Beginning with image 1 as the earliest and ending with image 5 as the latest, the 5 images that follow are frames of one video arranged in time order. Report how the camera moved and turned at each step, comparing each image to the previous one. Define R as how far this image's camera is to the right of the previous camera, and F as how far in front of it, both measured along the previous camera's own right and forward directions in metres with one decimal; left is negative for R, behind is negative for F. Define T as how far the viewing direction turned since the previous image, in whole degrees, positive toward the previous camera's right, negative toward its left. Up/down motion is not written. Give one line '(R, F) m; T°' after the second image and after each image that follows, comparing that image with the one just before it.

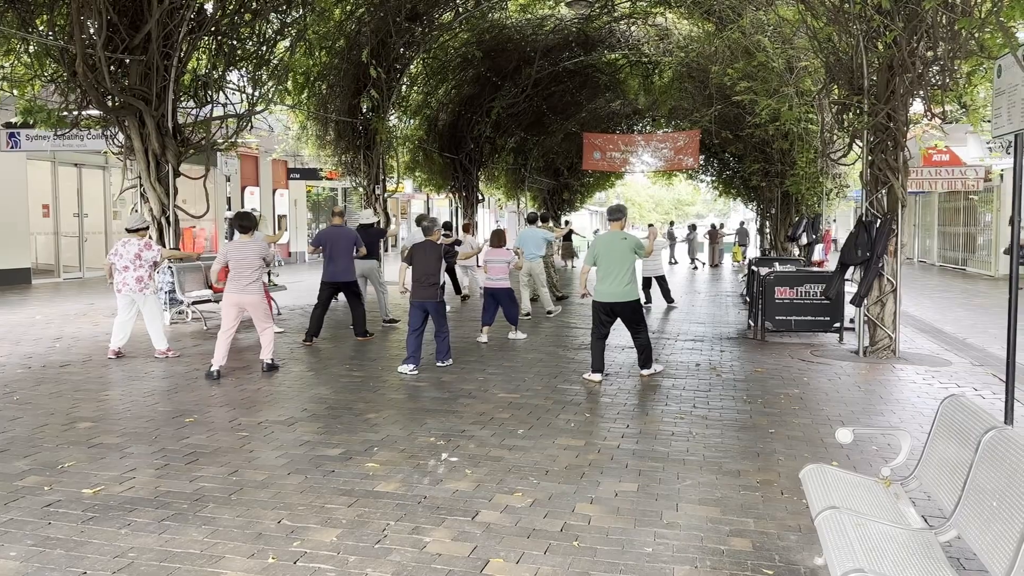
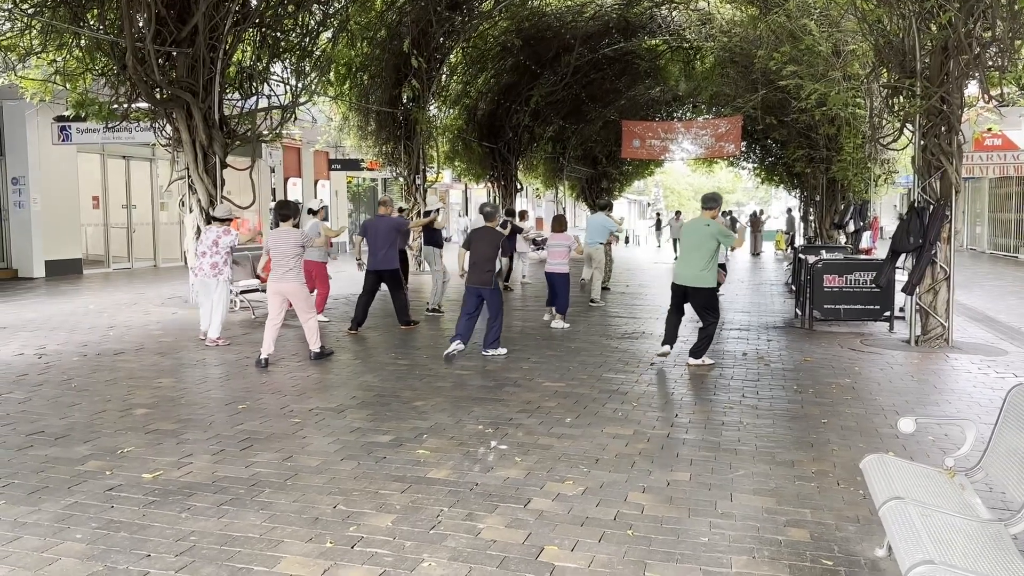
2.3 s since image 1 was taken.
(-0.1, 0.0) m; -3°
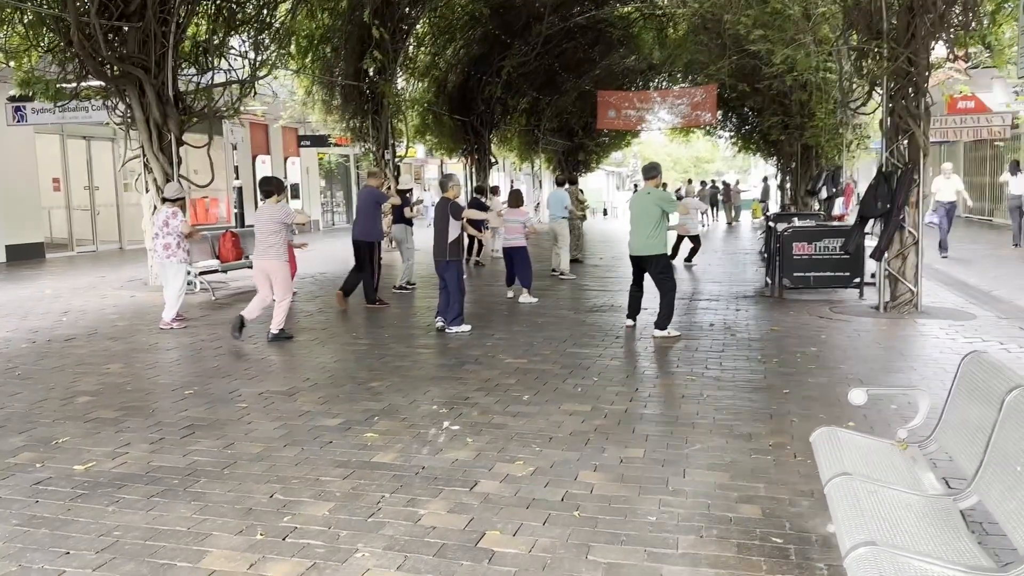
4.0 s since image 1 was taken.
(+0.2, +0.2) m; +1°
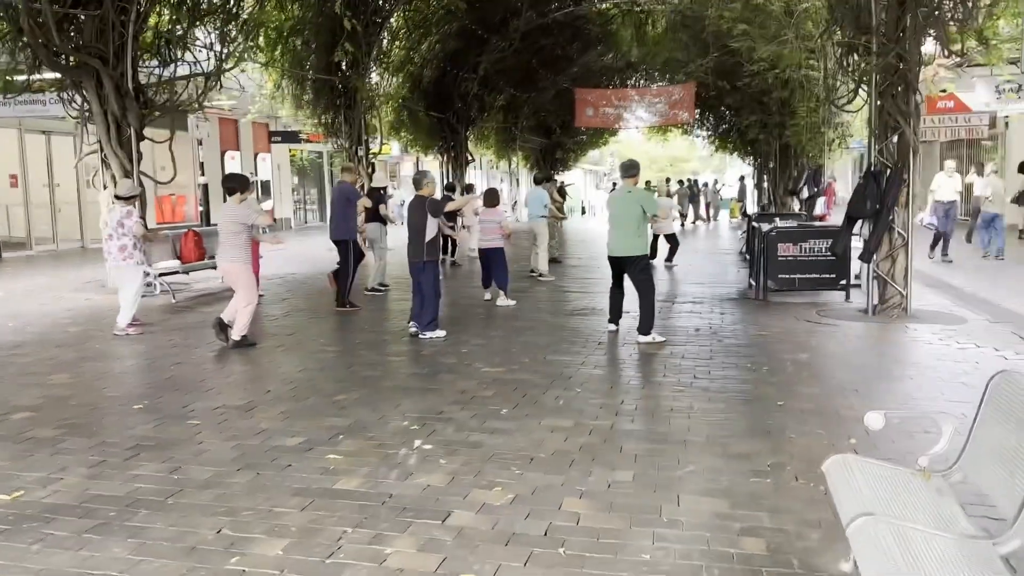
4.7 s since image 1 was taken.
(0.0, +0.4) m; +2°
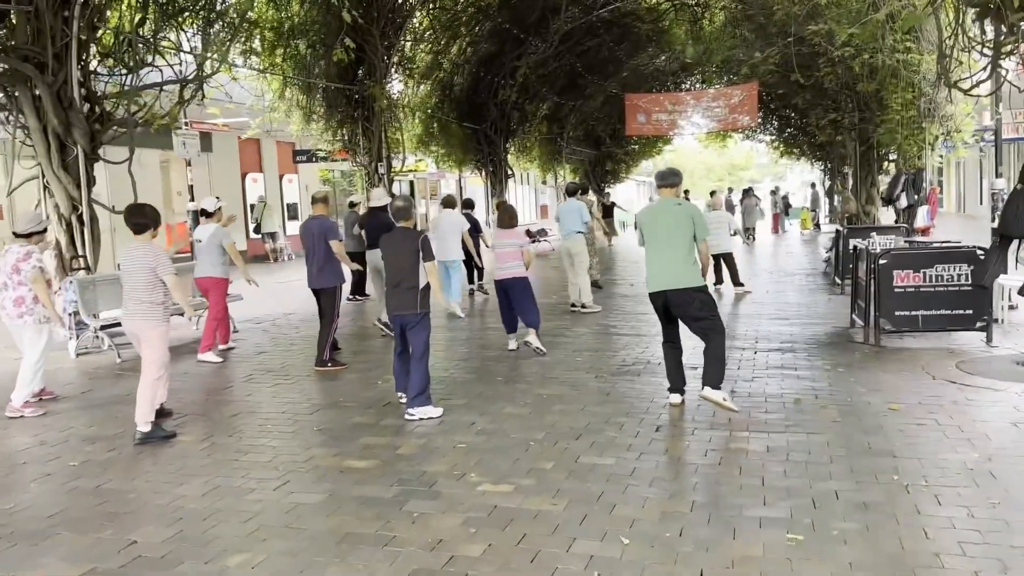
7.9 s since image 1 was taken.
(+0.3, +2.4) m; -4°
